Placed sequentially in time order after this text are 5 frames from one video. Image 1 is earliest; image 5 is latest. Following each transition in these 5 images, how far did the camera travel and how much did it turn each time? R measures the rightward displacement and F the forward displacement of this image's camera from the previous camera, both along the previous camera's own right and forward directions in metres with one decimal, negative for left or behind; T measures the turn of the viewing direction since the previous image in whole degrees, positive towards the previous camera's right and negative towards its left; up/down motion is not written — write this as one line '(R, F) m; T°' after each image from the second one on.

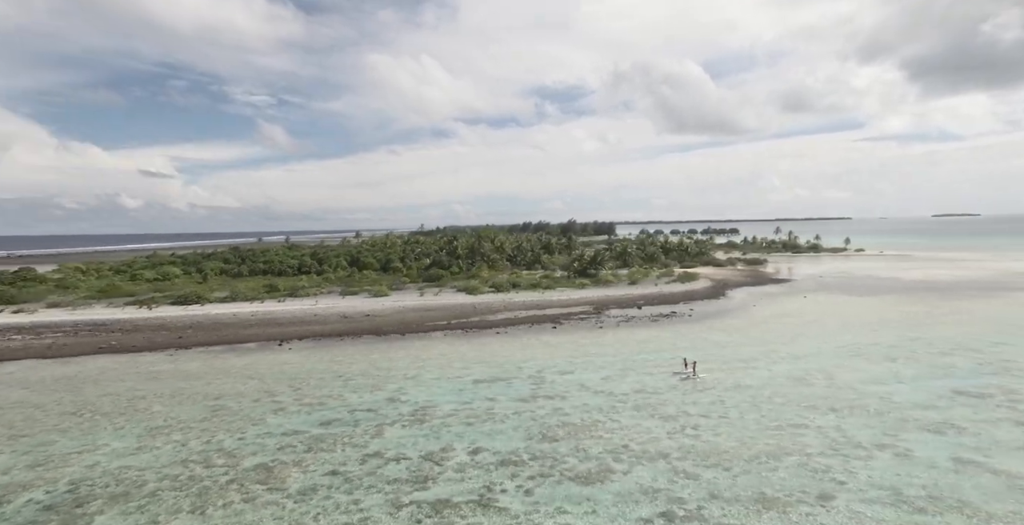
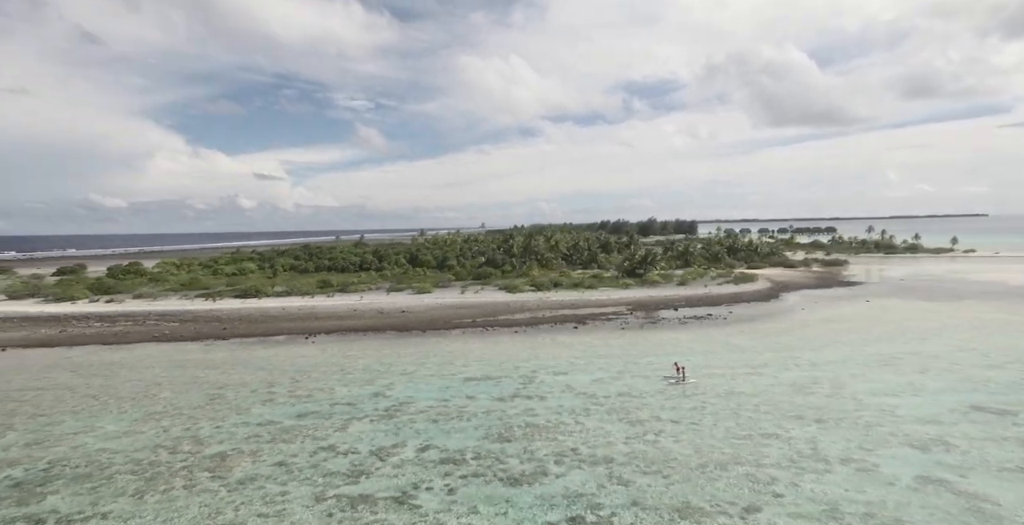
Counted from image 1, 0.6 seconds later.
(+1.8, +0.2) m; -6°
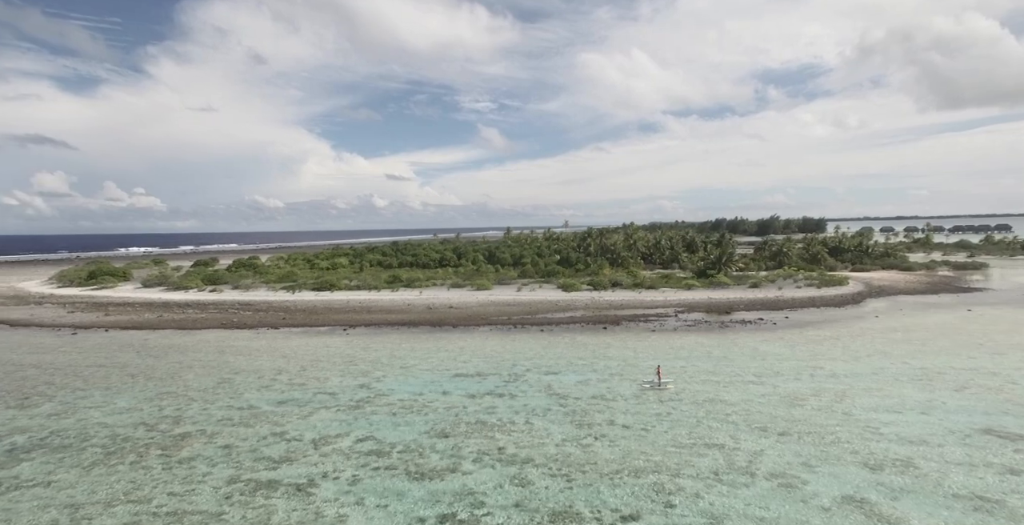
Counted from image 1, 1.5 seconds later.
(+2.5, +0.1) m; -8°
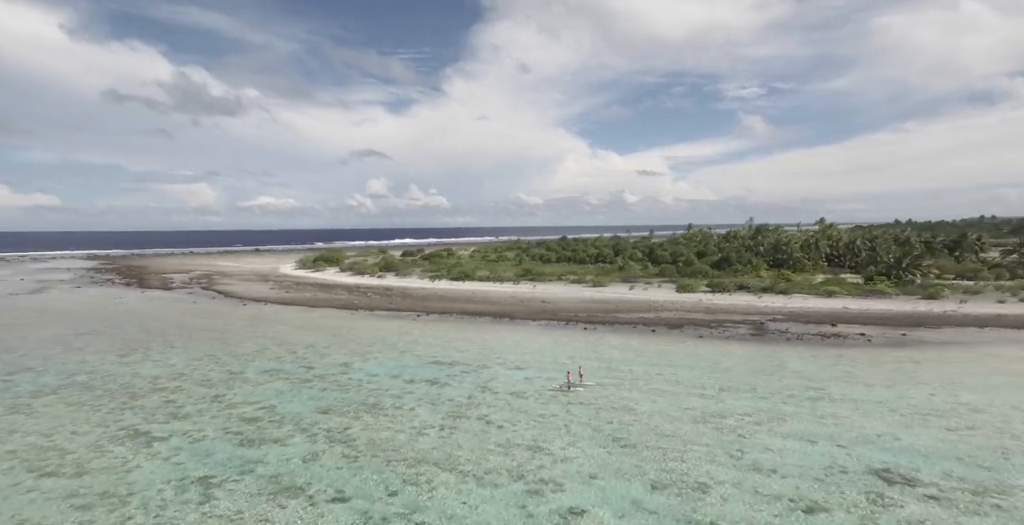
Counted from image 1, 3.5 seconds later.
(+5.7, +0.2) m; -17°
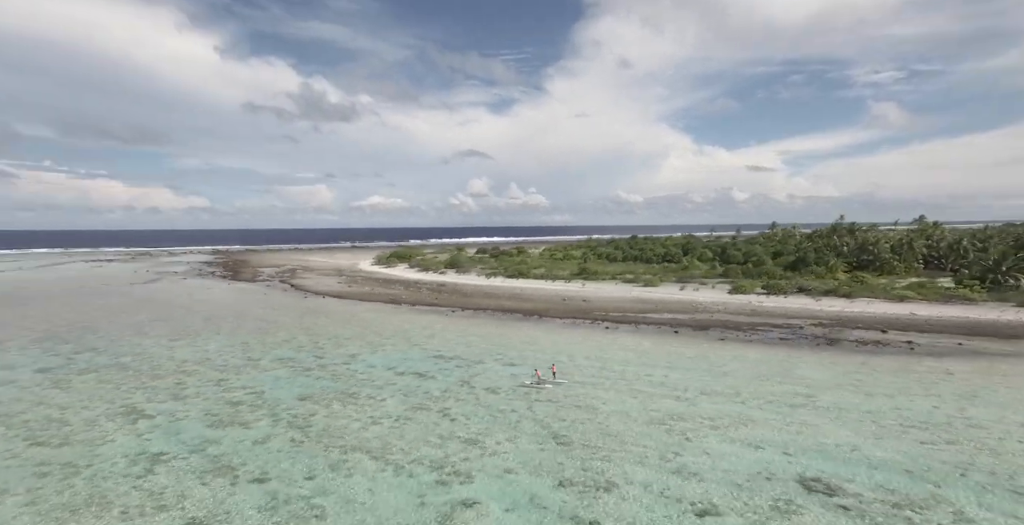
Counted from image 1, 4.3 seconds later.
(+2.3, -0.4) m; -7°
